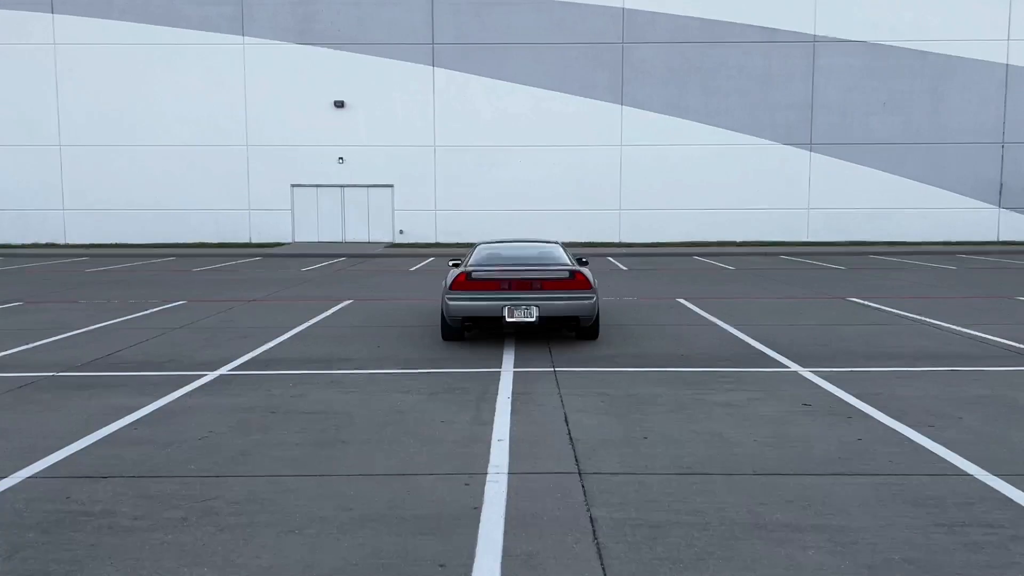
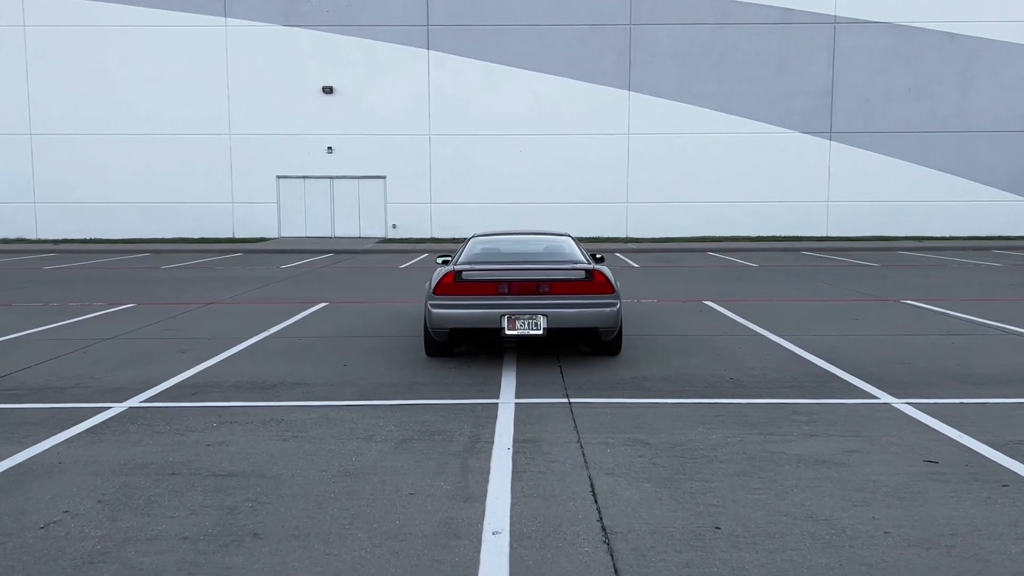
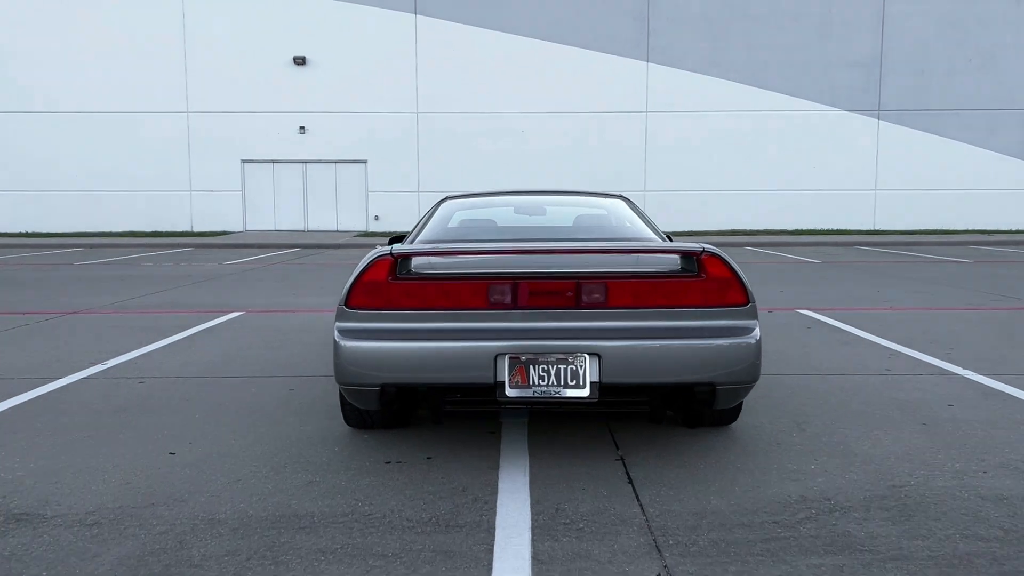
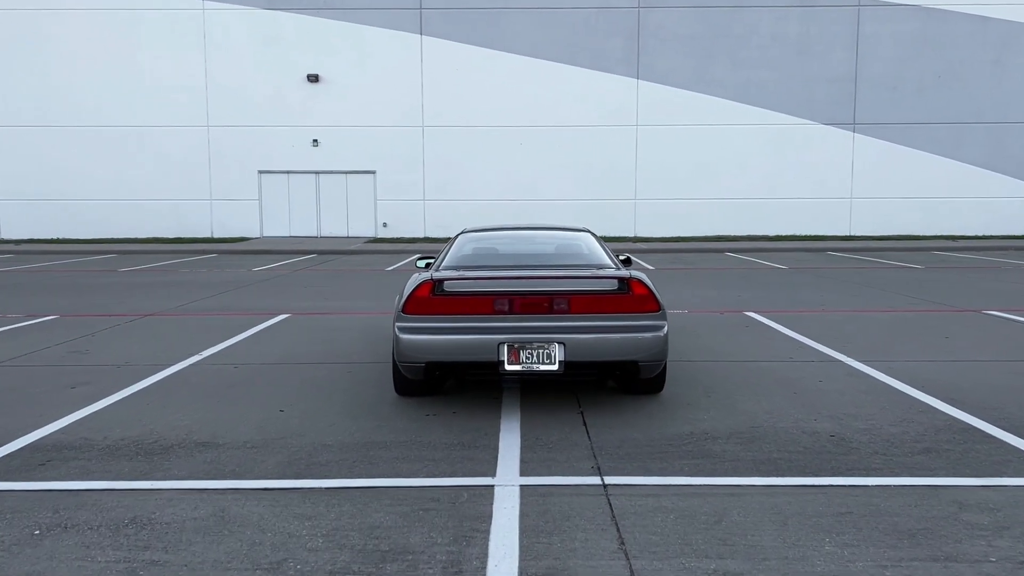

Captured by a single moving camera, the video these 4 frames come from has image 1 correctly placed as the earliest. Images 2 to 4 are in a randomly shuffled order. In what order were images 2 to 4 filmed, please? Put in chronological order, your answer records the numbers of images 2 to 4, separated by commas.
2, 4, 3
